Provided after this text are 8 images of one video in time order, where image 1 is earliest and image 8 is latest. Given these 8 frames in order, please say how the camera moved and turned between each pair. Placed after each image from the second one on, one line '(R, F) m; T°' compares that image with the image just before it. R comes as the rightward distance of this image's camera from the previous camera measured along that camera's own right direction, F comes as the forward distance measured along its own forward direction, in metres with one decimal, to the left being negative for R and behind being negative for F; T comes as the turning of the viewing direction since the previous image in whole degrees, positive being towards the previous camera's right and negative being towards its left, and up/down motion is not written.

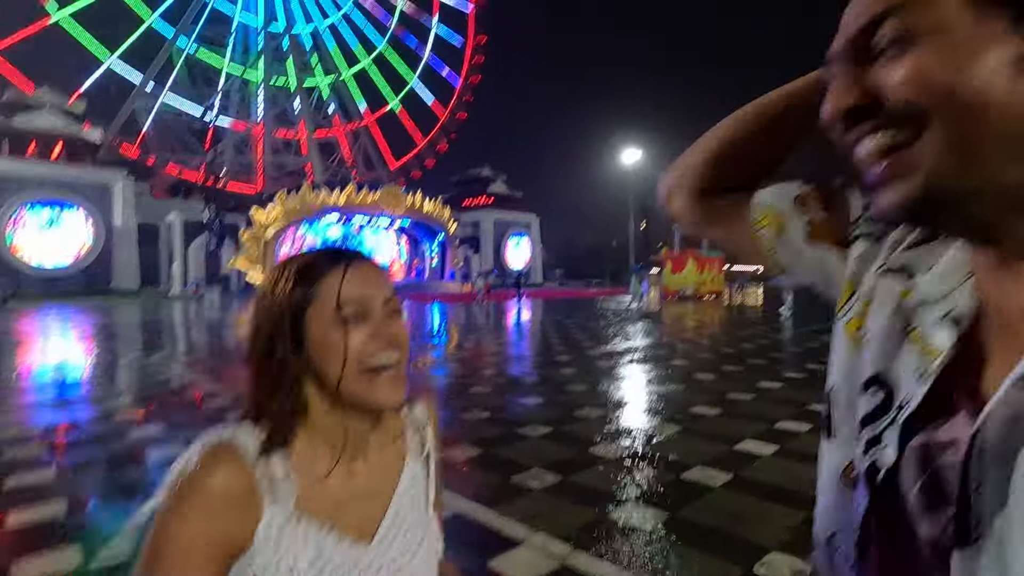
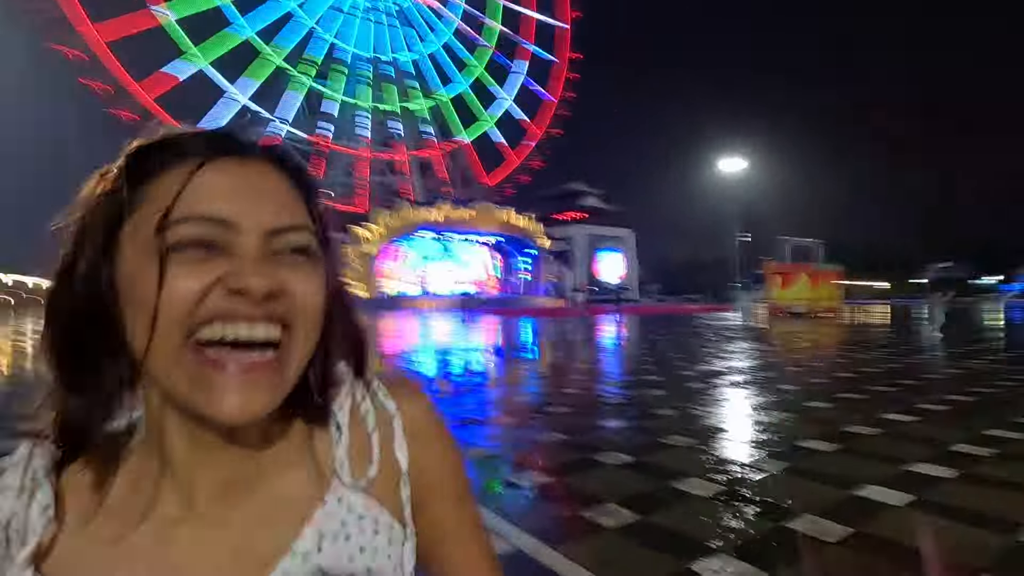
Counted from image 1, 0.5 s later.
(+0.1, +0.3) m; -10°
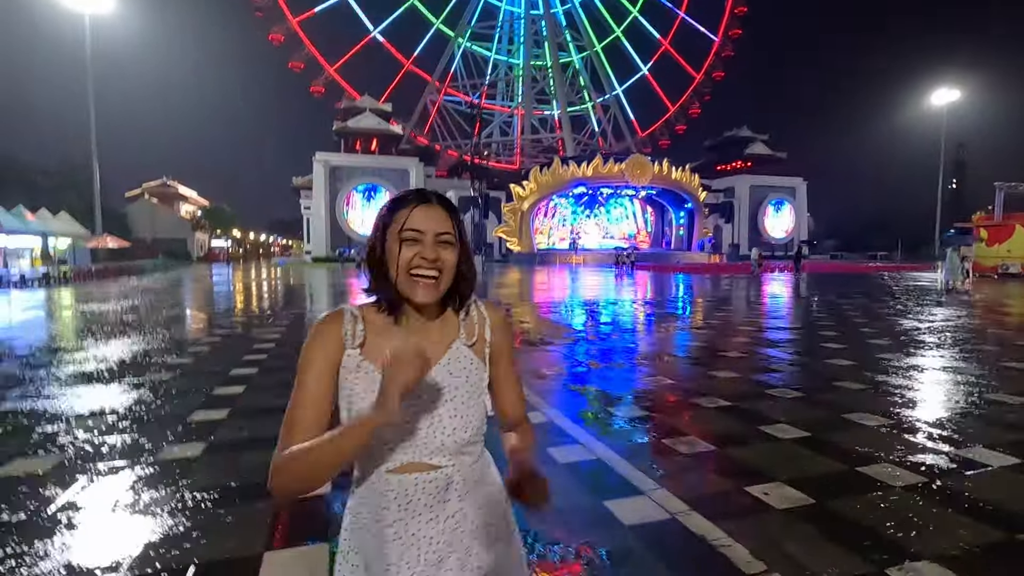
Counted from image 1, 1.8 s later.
(+0.5, -0.5) m; -16°
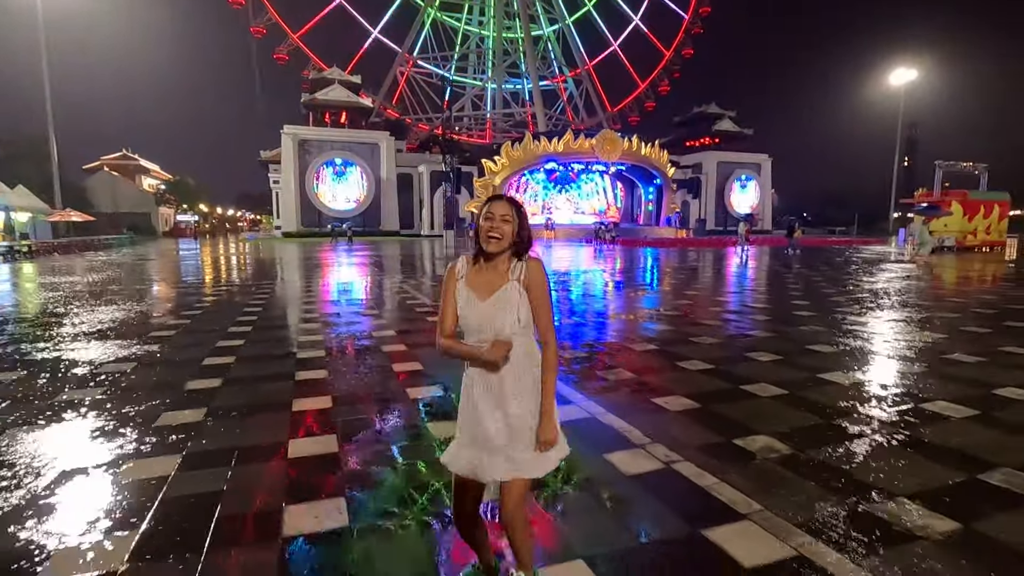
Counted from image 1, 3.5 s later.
(+0.1, -0.9) m; +3°
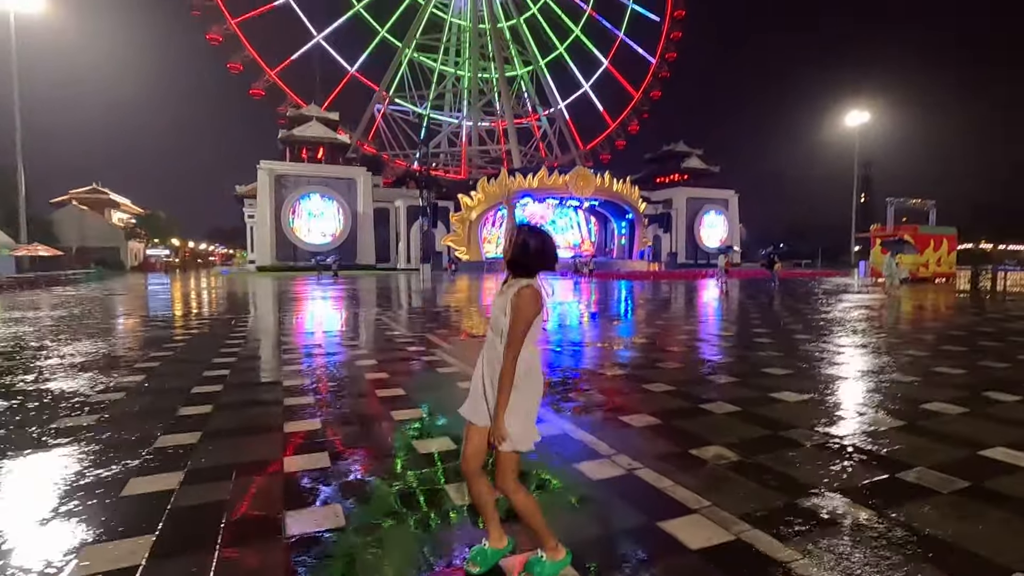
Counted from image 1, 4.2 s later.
(0.0, -0.4) m; +3°
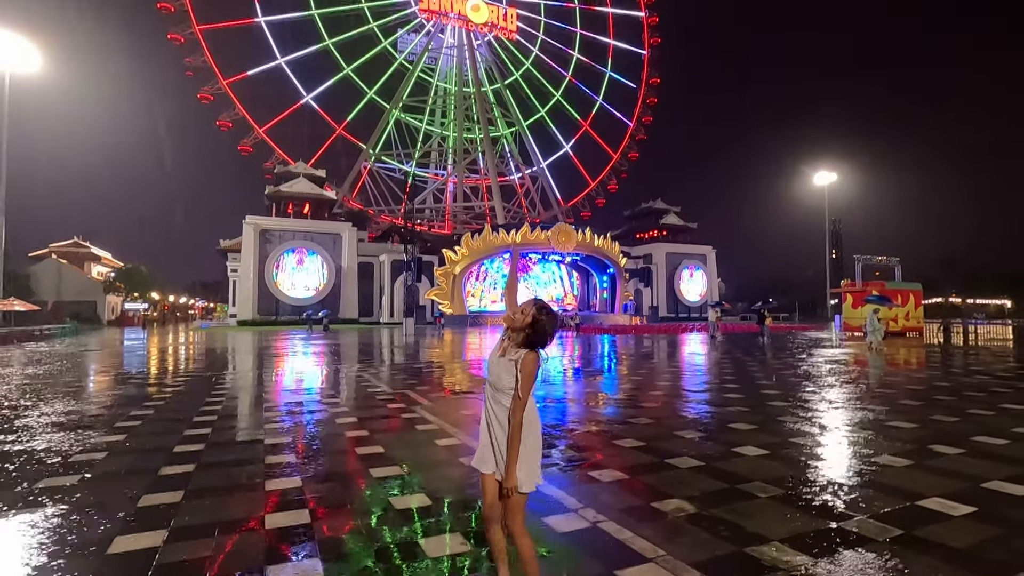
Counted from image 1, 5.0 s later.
(+0.1, -0.3) m; +2°
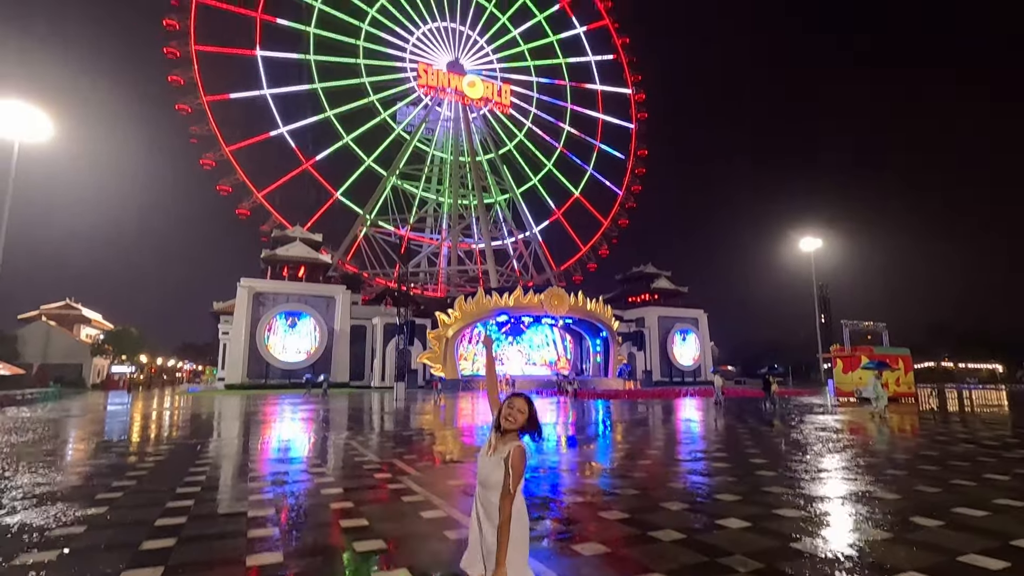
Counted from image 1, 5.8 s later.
(+0.1, -0.2) m; +1°
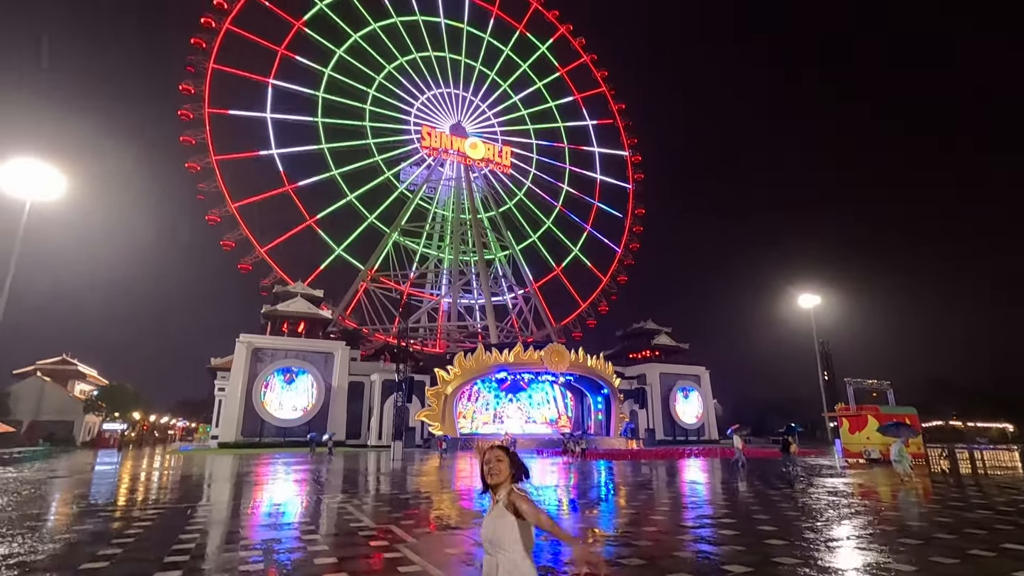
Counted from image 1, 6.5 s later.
(0.0, 0.0) m; 0°
